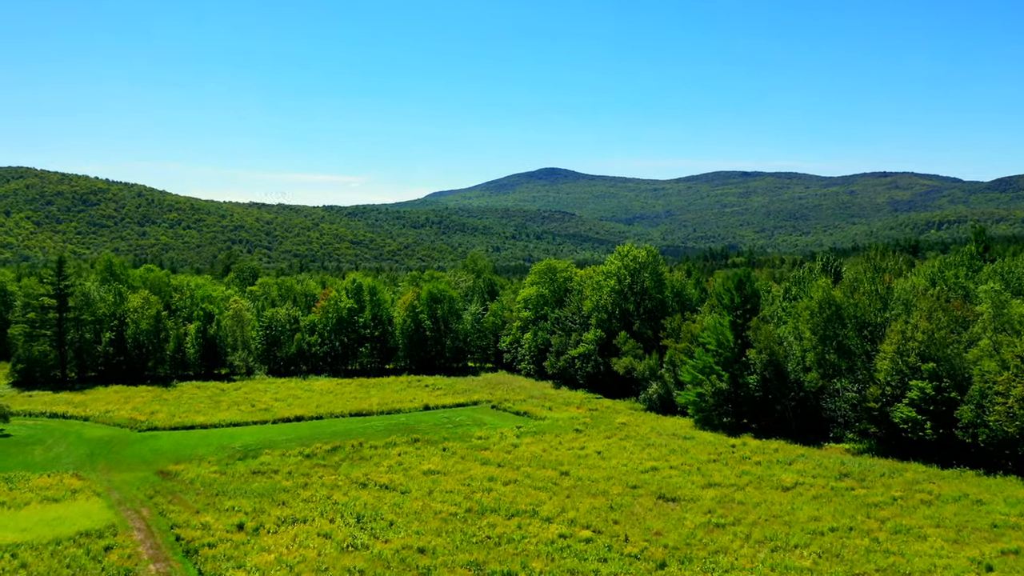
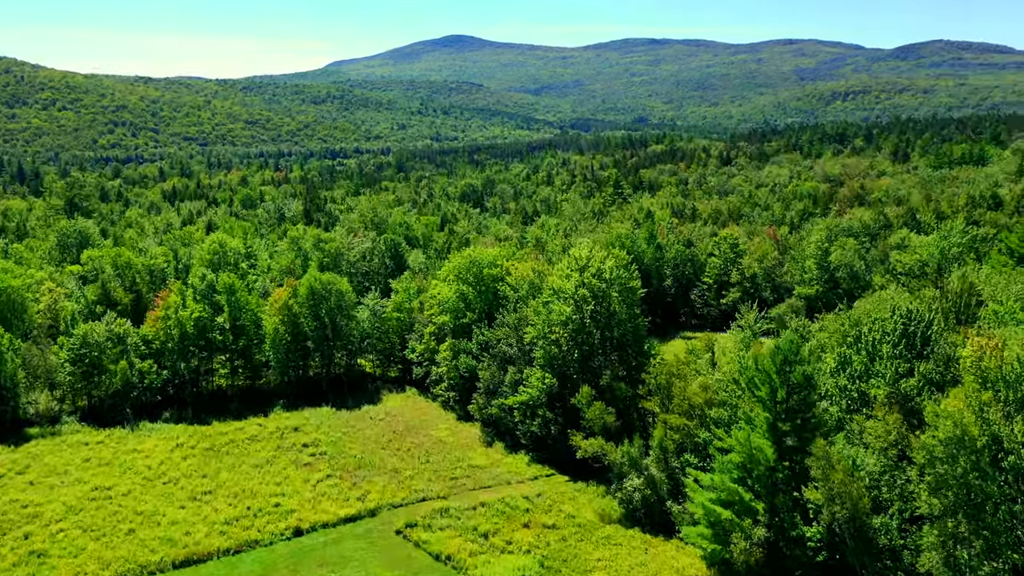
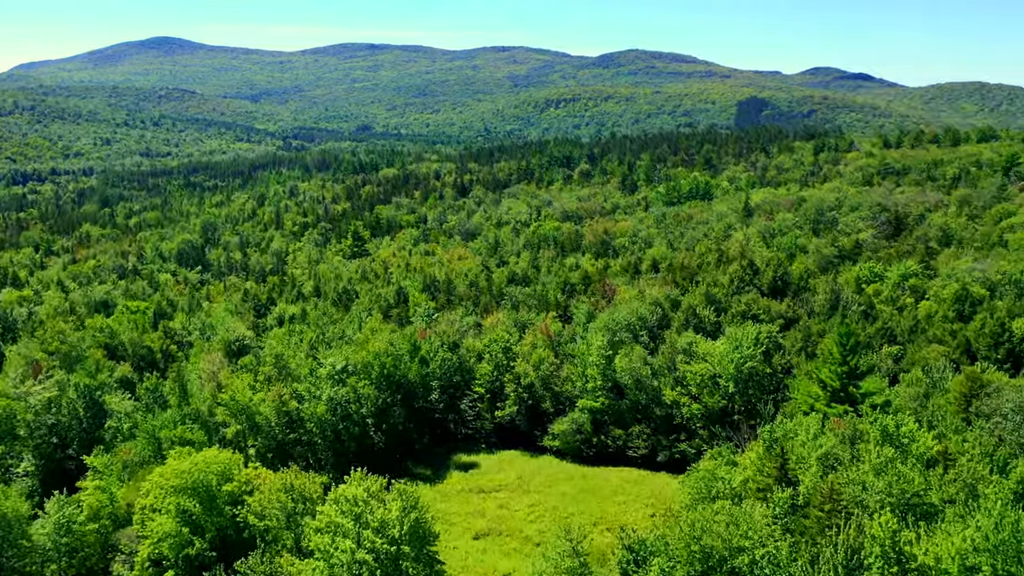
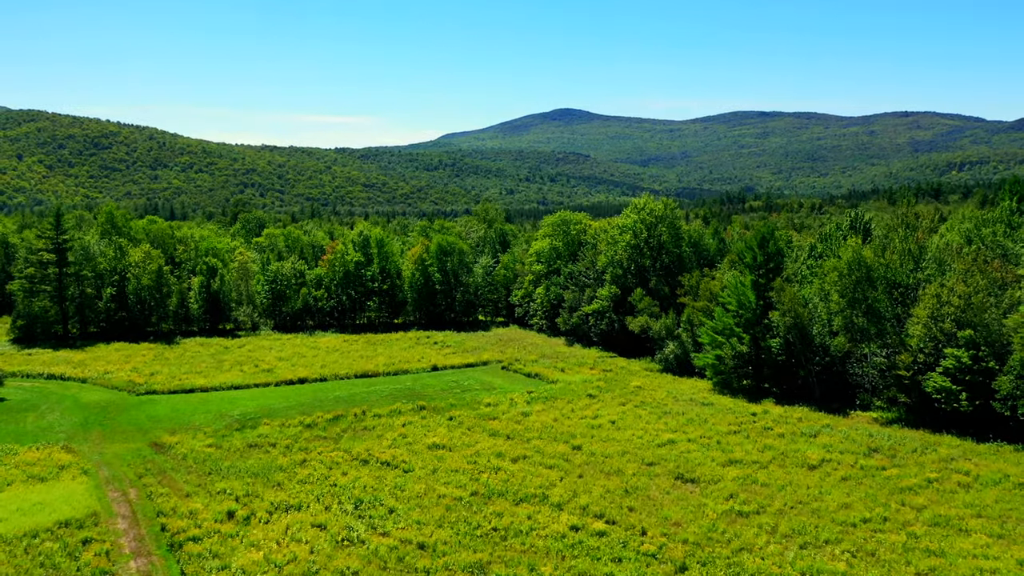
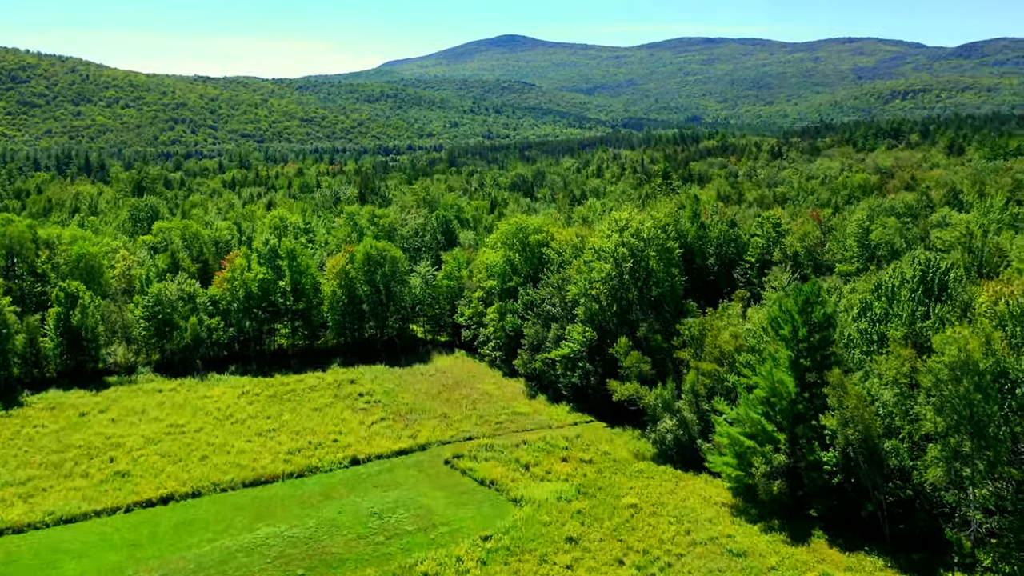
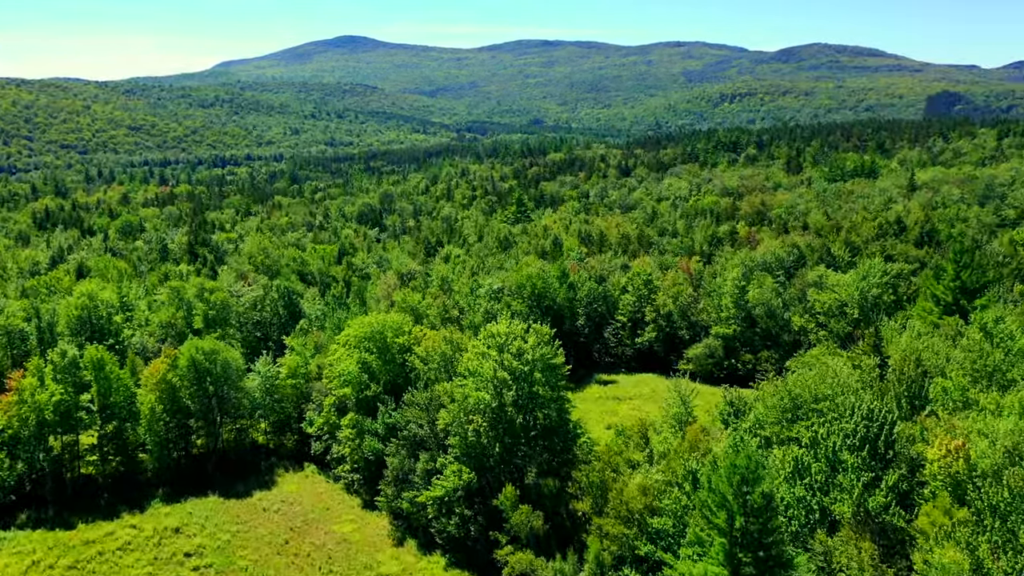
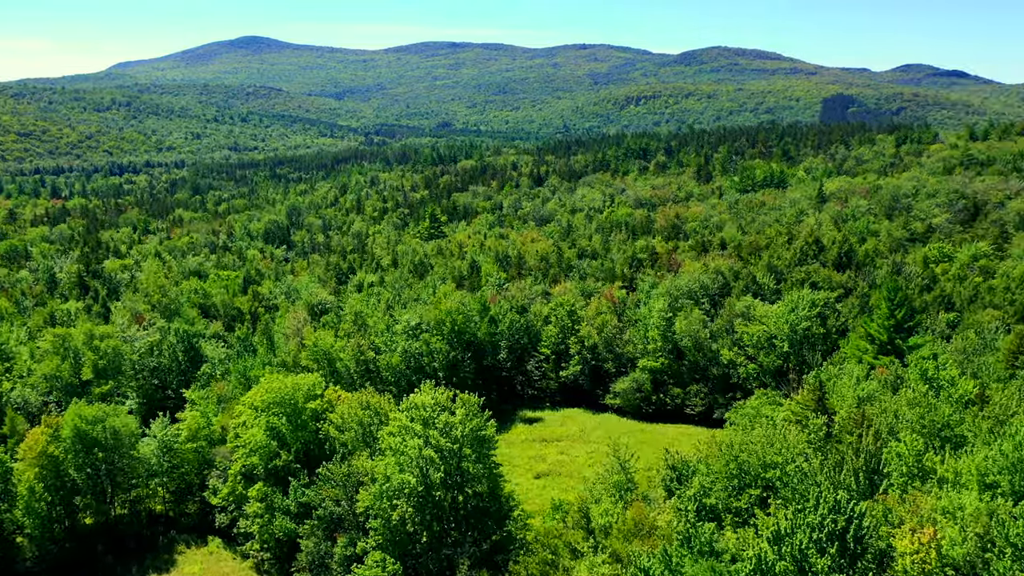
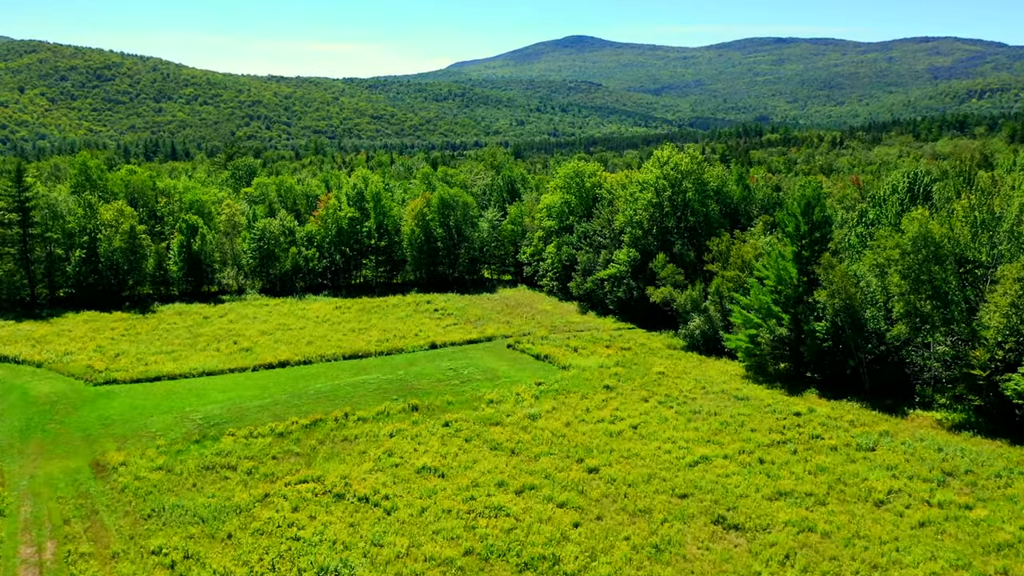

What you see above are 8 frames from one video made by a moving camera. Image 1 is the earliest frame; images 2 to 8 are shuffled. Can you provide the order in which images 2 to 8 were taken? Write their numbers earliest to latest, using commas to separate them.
4, 8, 5, 2, 6, 7, 3
